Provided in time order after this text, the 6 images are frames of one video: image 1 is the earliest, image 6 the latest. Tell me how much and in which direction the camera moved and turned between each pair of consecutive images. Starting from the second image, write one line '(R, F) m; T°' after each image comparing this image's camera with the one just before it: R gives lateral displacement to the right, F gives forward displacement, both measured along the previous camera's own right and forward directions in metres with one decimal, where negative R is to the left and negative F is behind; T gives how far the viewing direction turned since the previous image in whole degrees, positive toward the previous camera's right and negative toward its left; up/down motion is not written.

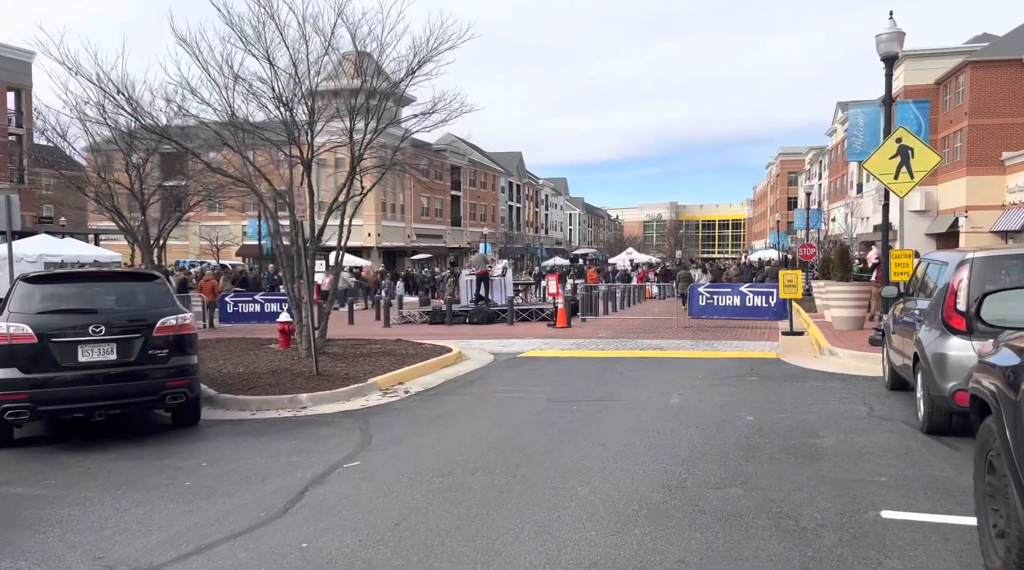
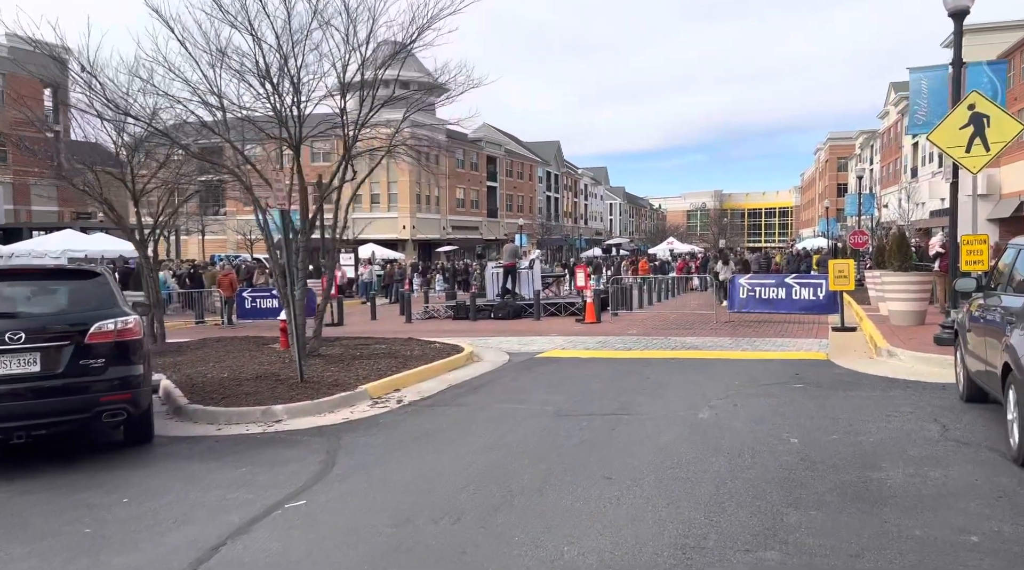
(+0.4, +1.4) m; -3°
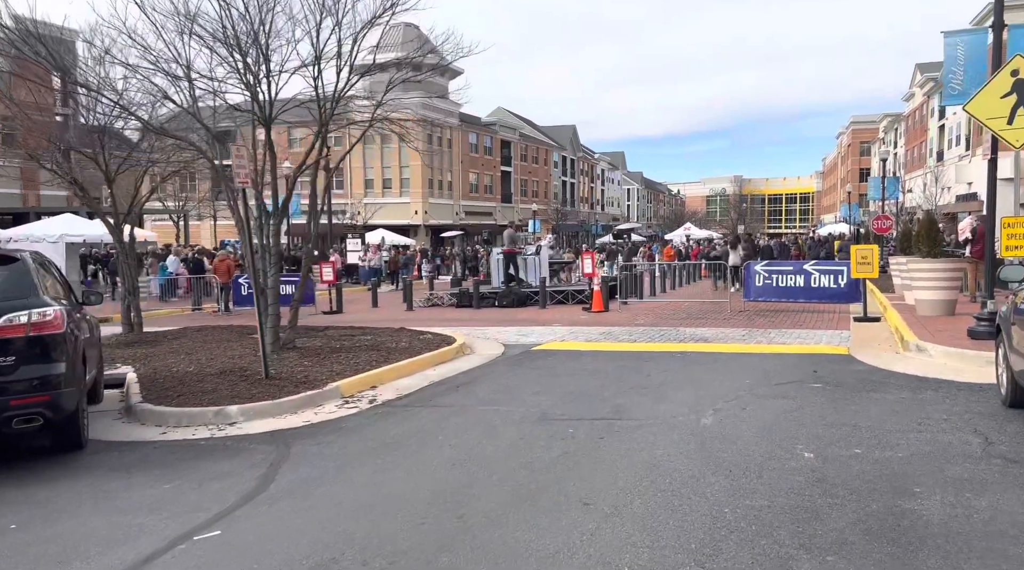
(+0.4, +1.0) m; -1°
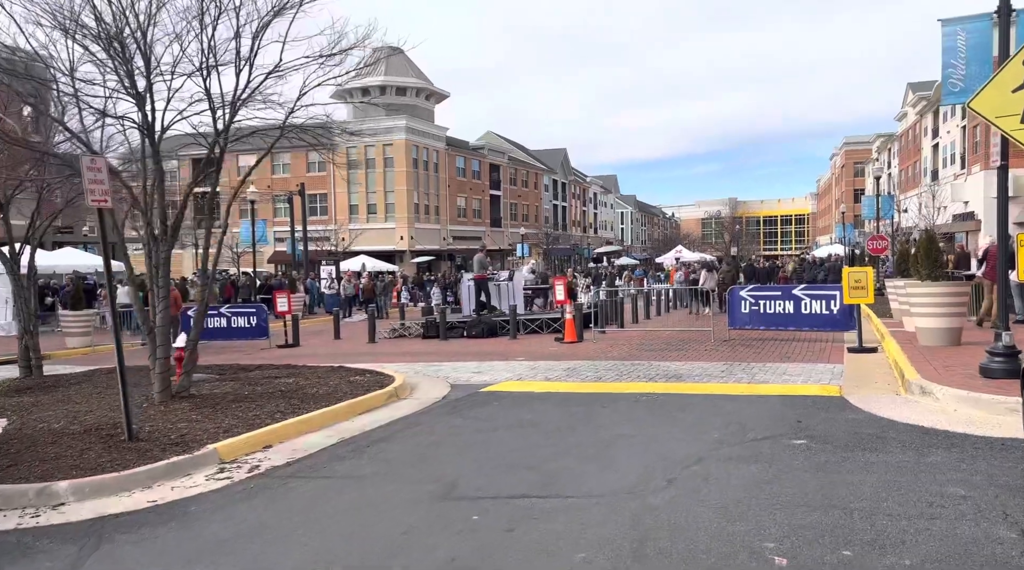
(+0.7, +1.6) m; 0°
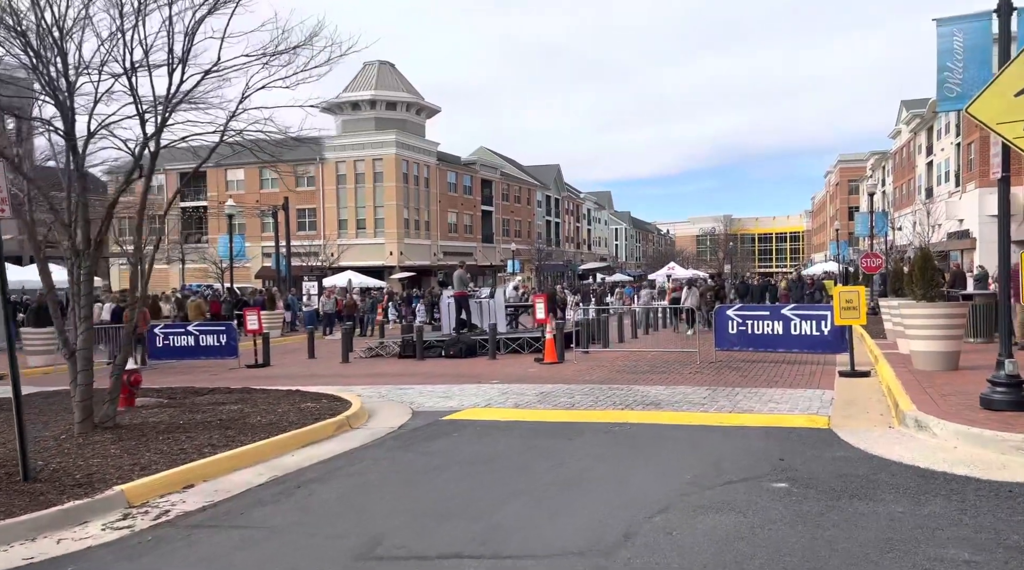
(+0.4, +0.8) m; 0°
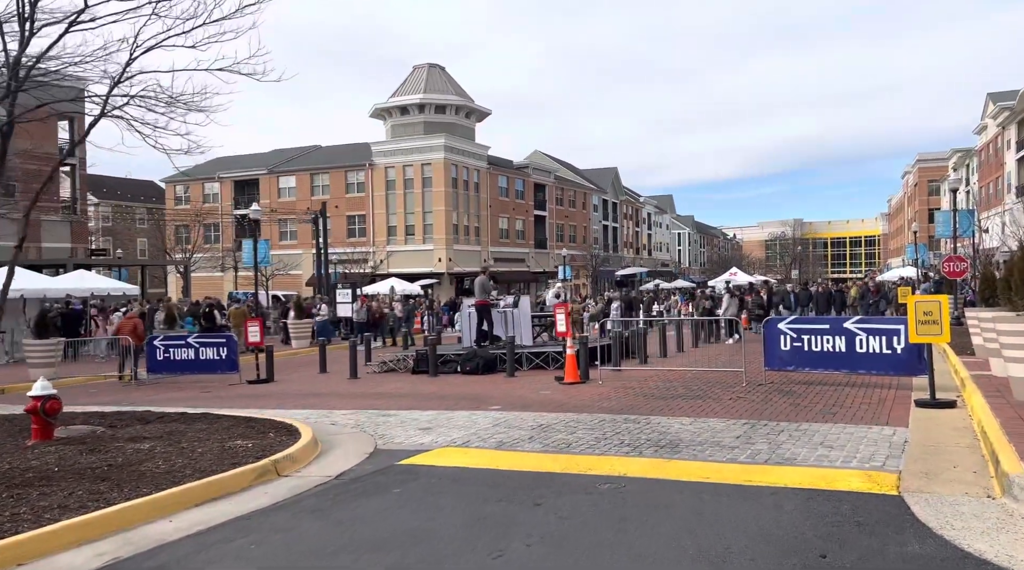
(+0.9, +2.2) m; -4°
